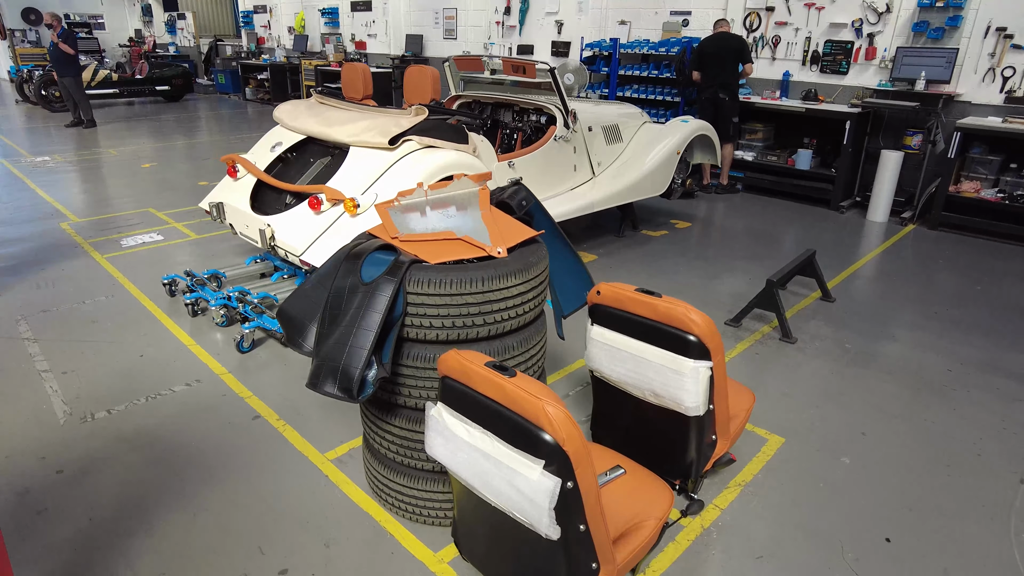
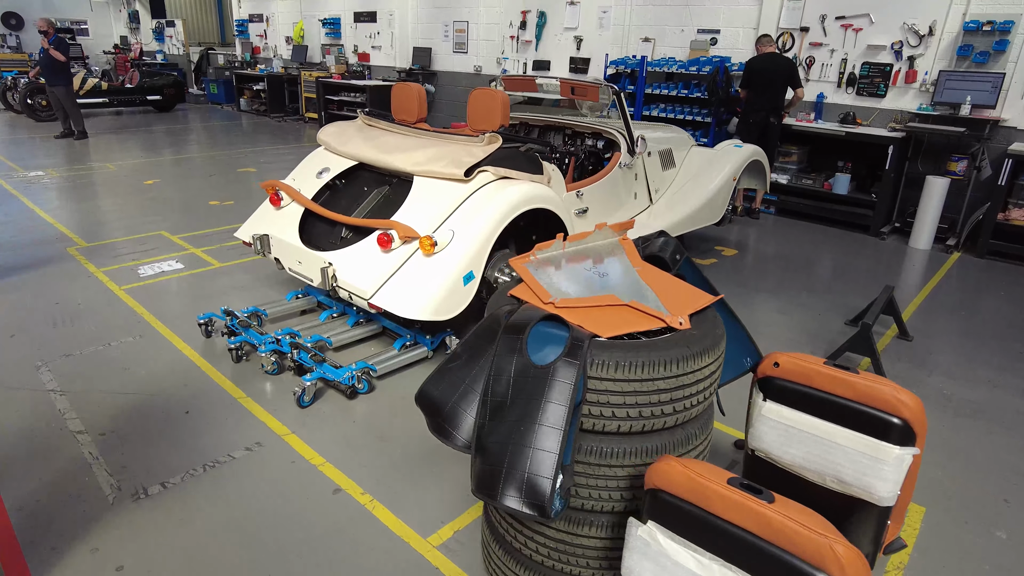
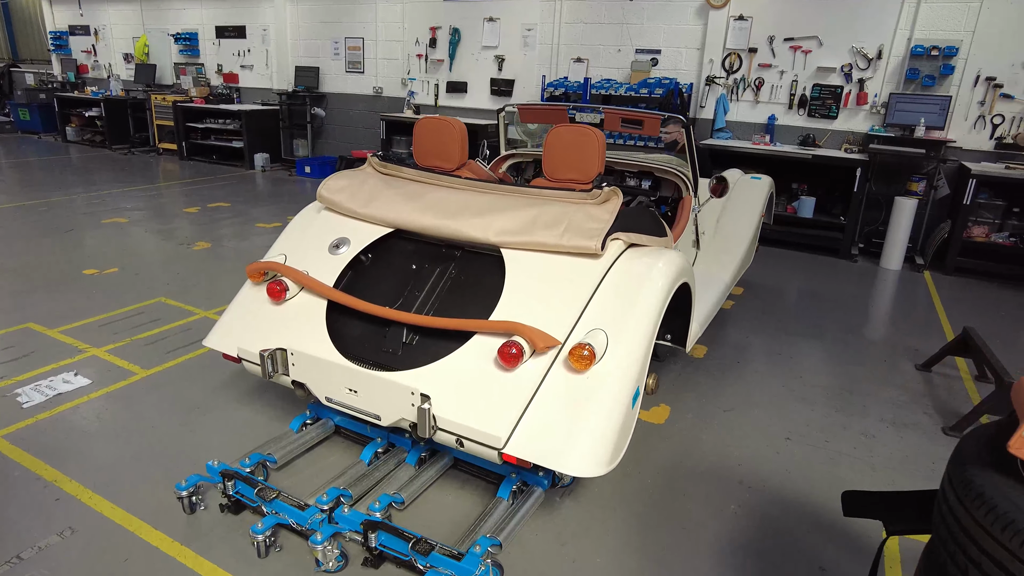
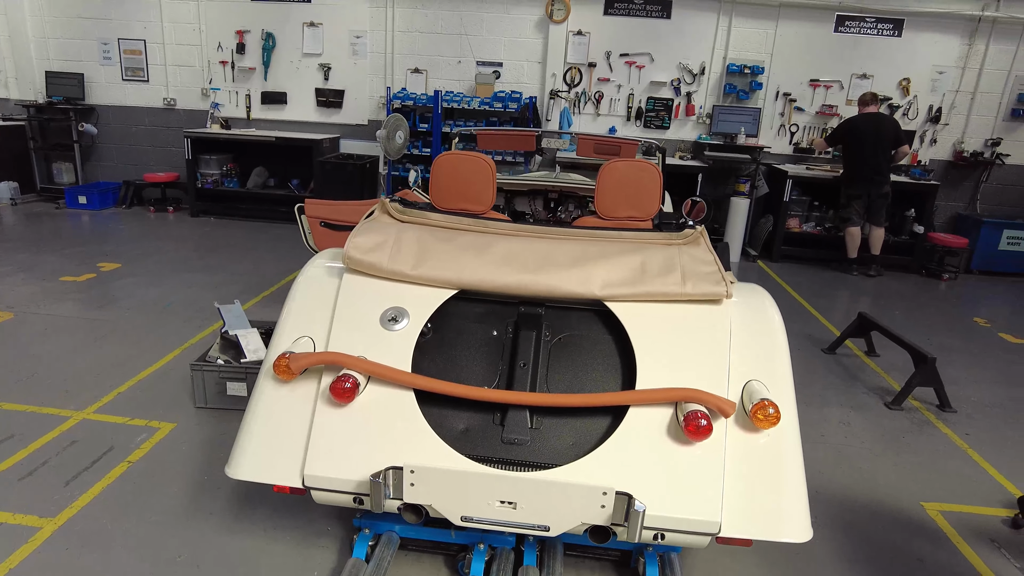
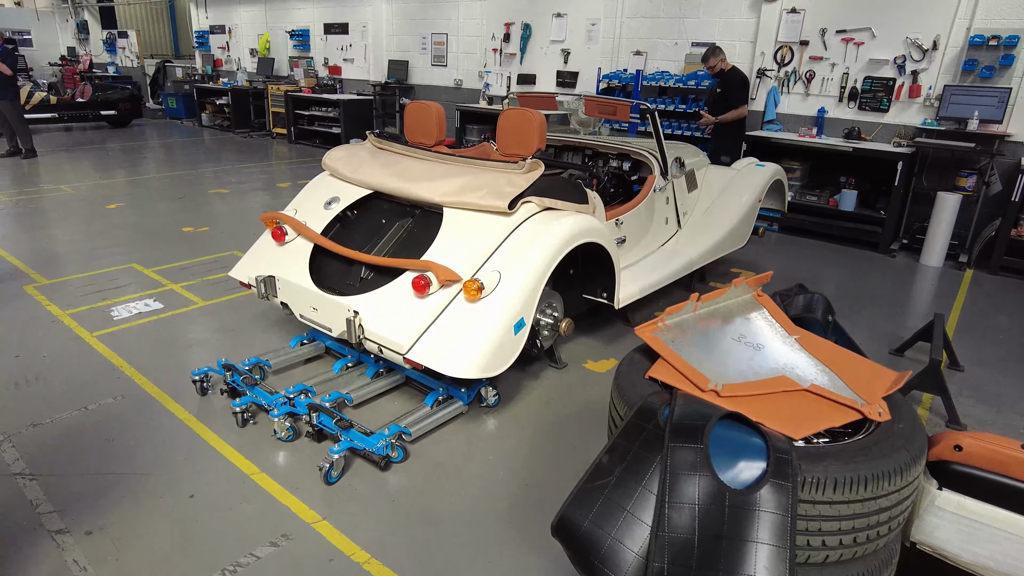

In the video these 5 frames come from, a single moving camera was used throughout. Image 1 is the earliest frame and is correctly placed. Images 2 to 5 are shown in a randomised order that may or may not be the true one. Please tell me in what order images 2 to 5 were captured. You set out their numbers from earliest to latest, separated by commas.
2, 5, 3, 4
